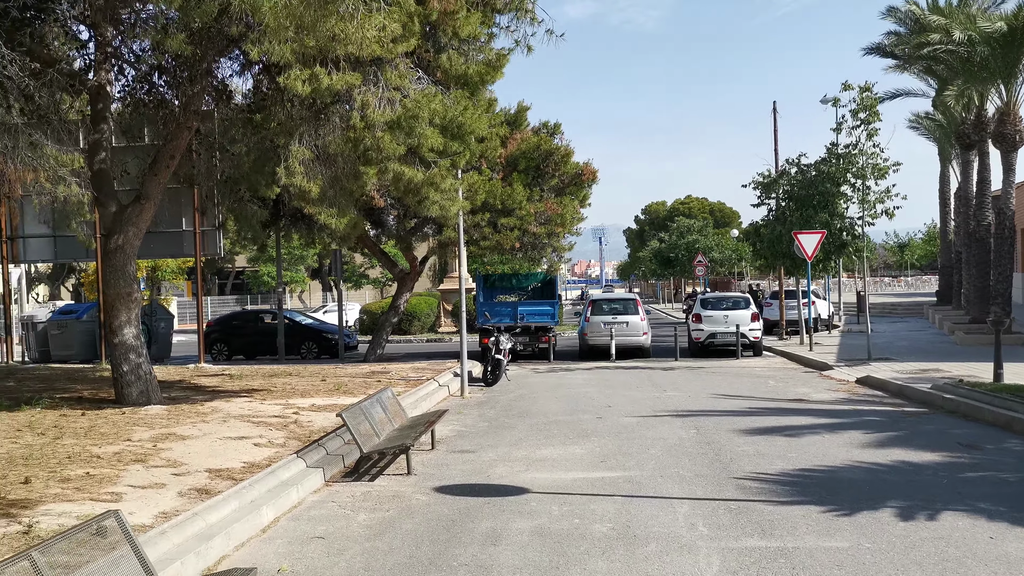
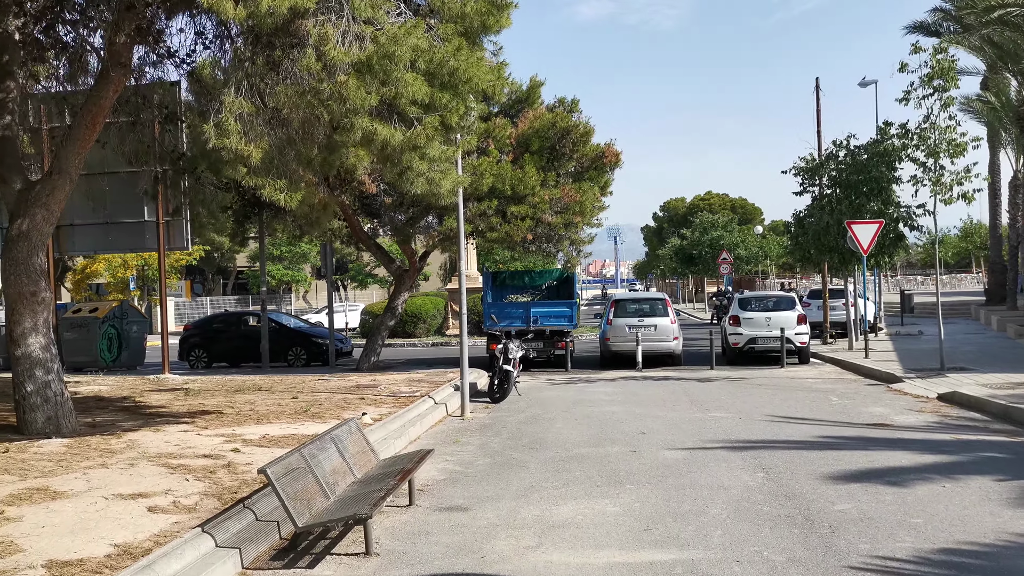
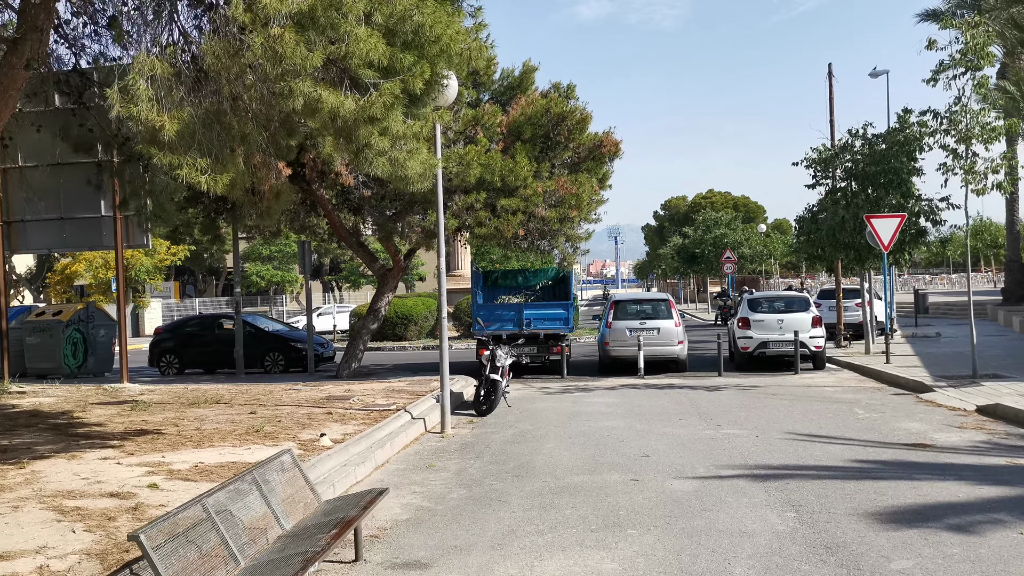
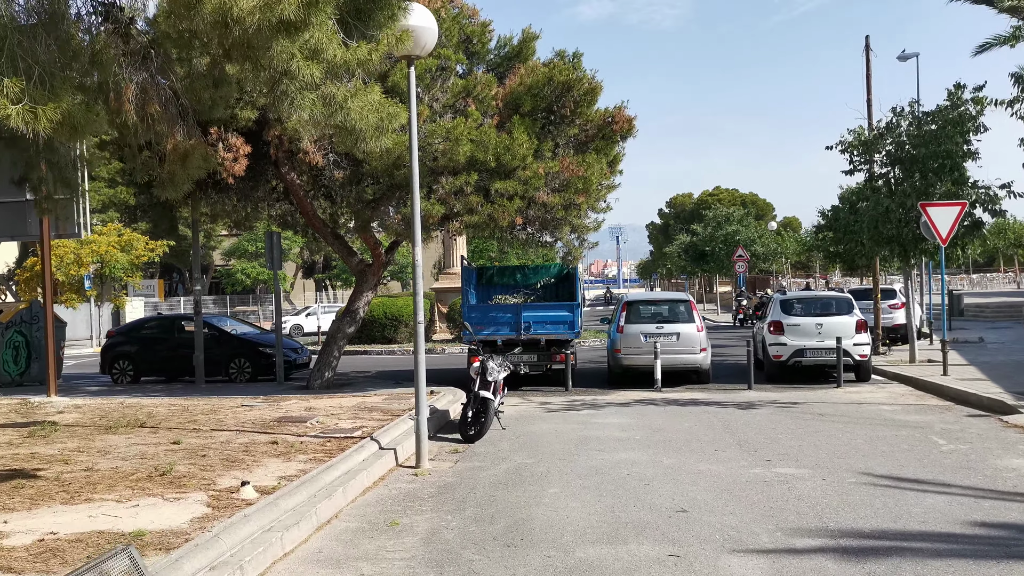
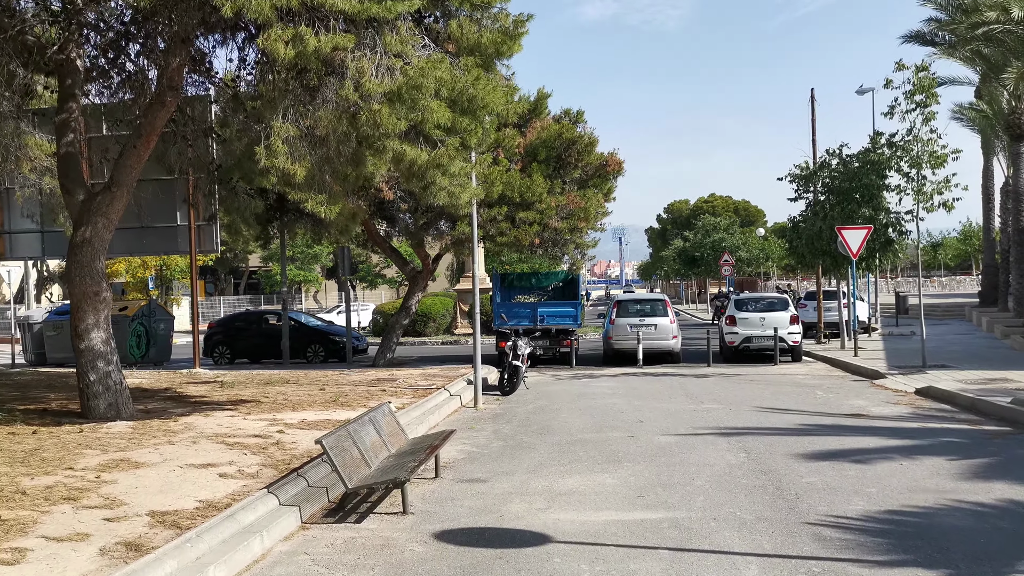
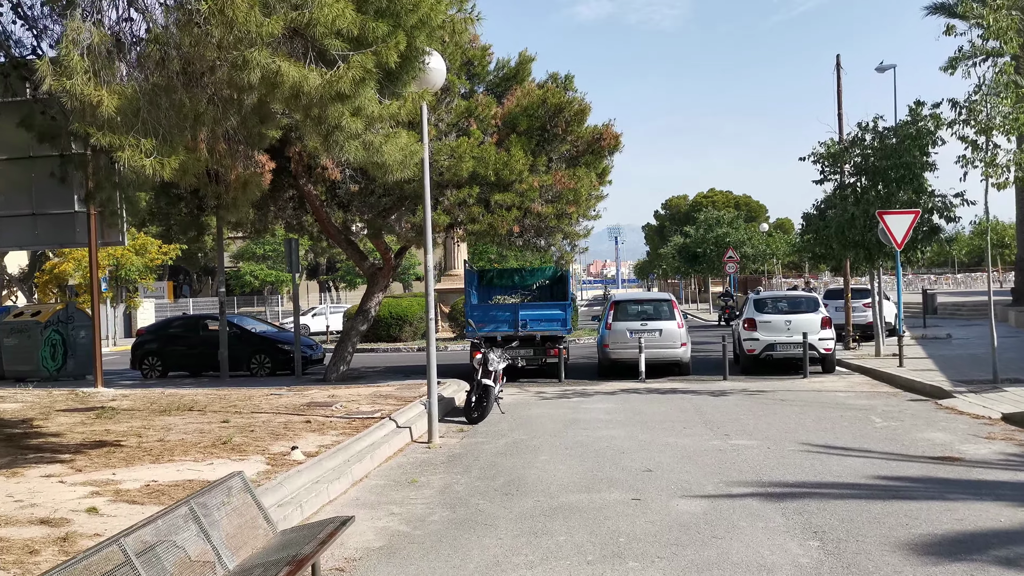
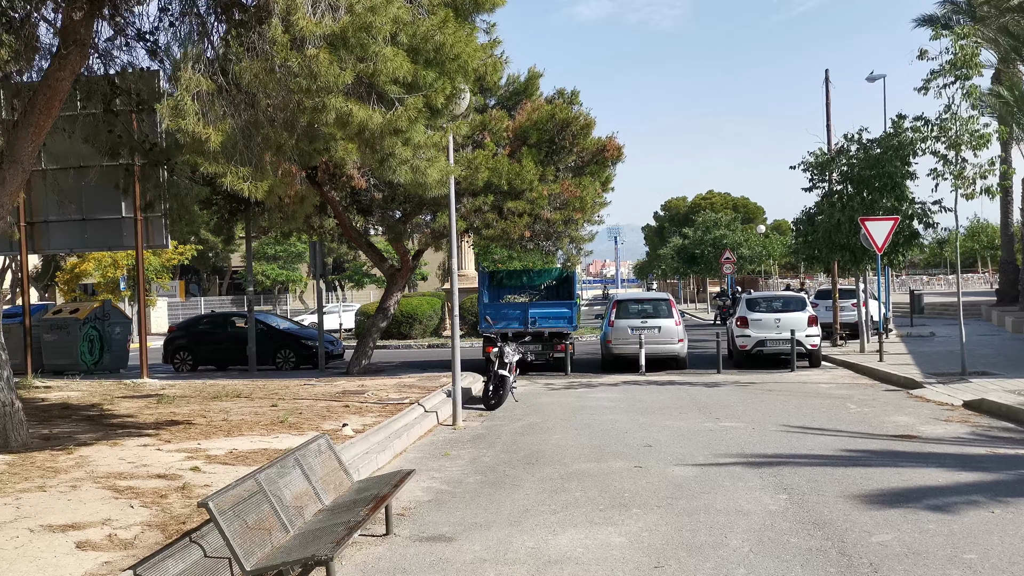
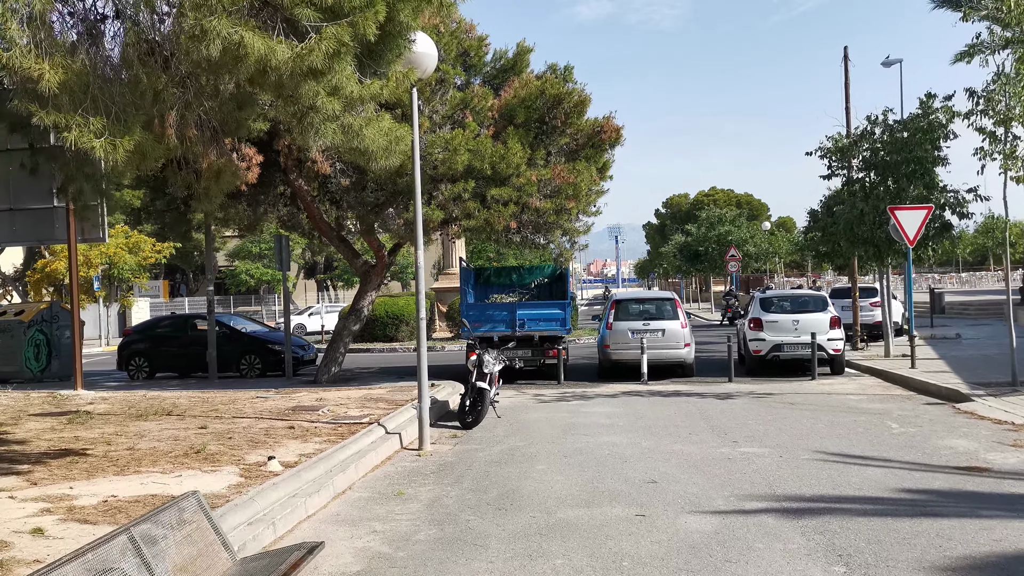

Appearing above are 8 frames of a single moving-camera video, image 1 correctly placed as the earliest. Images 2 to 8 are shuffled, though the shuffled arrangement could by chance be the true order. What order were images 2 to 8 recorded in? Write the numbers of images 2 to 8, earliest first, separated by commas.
5, 2, 7, 3, 6, 8, 4
